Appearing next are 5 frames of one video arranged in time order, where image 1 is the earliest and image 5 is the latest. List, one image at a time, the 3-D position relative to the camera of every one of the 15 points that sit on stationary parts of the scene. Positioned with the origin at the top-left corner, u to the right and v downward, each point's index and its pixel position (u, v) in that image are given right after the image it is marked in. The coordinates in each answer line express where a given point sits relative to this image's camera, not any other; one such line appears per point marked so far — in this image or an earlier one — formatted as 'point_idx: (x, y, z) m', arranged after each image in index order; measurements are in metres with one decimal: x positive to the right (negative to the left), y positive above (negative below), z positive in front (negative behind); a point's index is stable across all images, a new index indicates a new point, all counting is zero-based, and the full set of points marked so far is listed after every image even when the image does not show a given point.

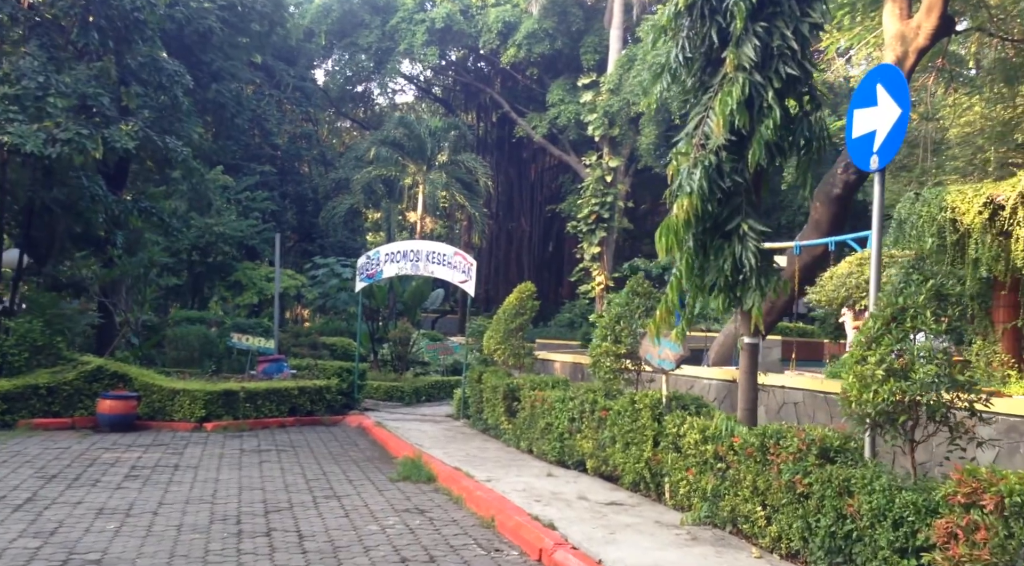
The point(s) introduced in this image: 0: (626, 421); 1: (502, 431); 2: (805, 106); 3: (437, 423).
0: (+1.0, -1.3, +7.9) m
1: (-0.1, -2.0, +11.6) m
2: (+2.2, +1.3, +6.4) m
3: (-1.2, -2.2, +13.7) m
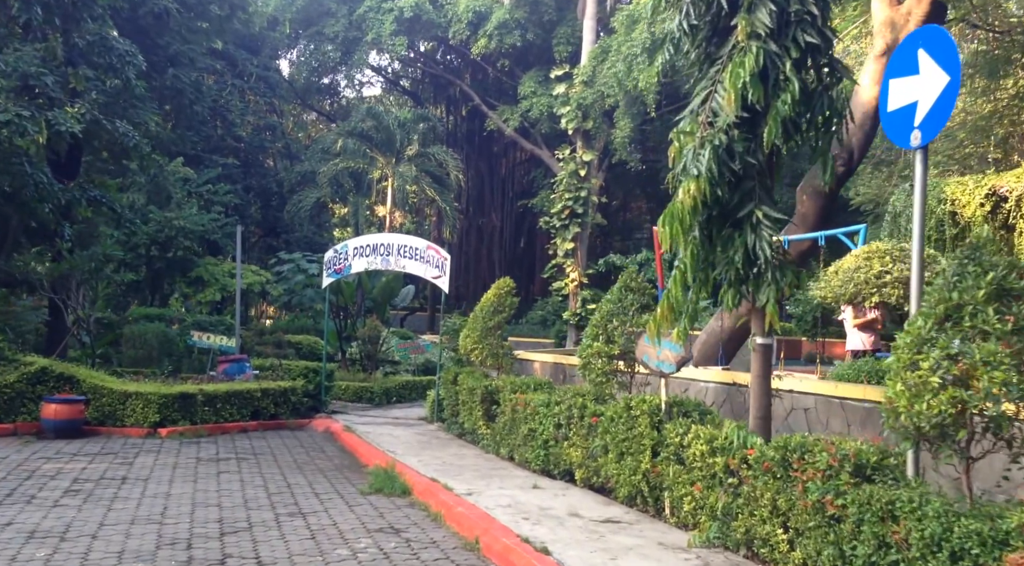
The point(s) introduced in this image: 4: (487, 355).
0: (+0.9, -1.2, +7.2) m
1: (-0.4, -1.9, +10.9) m
2: (+2.1, +1.4, +5.8) m
3: (-1.5, -2.1, +12.9) m
4: (-0.3, -1.0, +11.4) m
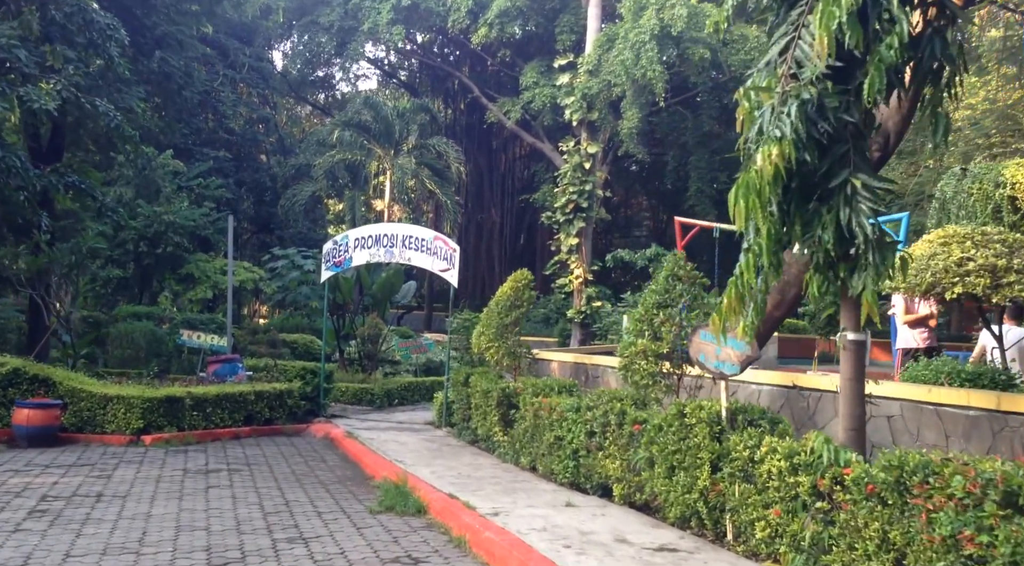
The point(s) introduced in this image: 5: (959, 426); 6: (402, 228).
0: (+1.2, -1.1, +6.3) m
1: (-0.2, -1.9, +10.0) m
2: (+2.3, +1.5, +4.8) m
3: (-1.3, -2.0, +11.9) m
4: (-0.1, -0.9, +10.5) m
5: (+2.8, -0.9, +5.4) m
6: (-1.6, +0.8, +12.8) m
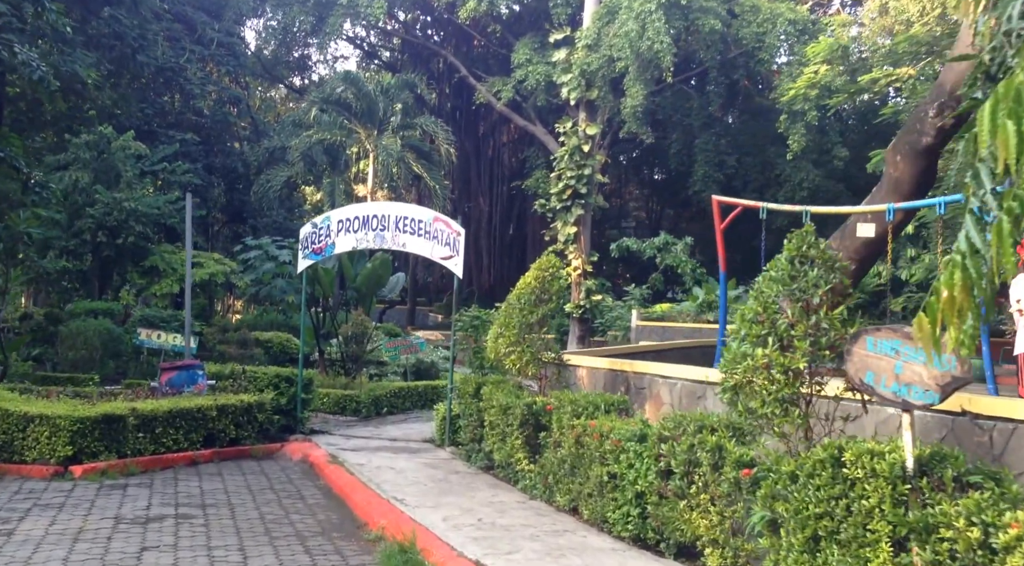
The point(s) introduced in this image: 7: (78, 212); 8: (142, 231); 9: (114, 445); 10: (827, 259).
0: (+1.5, -1.1, +4.3) m
1: (+0.1, -1.7, +7.9) m
2: (+2.7, +1.5, +2.8) m
3: (-1.1, -1.9, +9.9) m
4: (+0.1, -0.8, +8.4) m
5: (+3.2, -0.8, +3.4) m
6: (-1.5, +0.9, +10.7) m
7: (-8.7, +1.4, +17.5) m
8: (-7.7, +1.1, +17.9) m
9: (-4.0, -1.6, +8.8) m
10: (+1.7, +0.1, +4.6) m
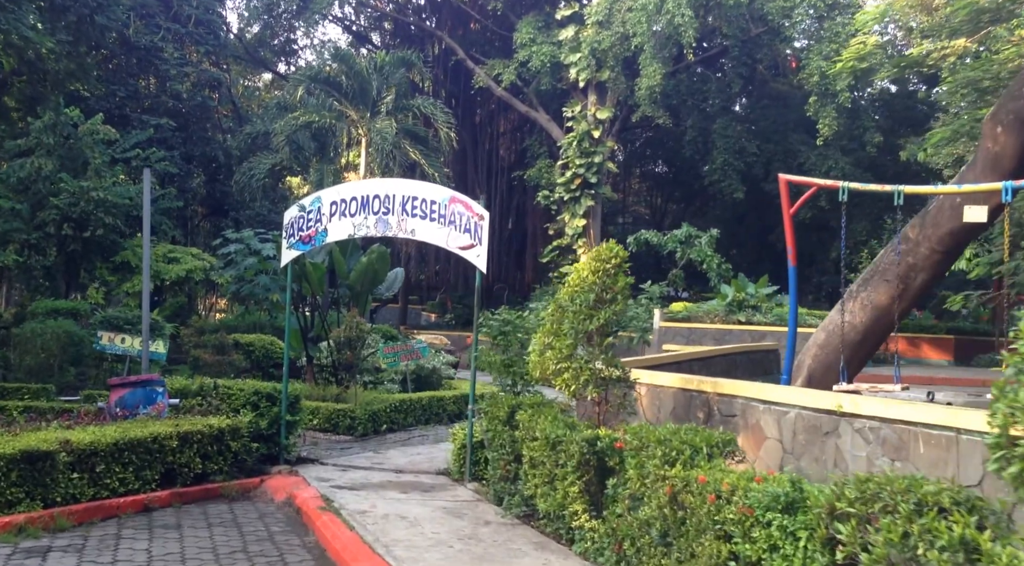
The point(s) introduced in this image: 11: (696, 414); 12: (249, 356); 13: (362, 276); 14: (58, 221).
0: (+1.9, -1.0, +2.3) m
1: (+0.4, -1.7, +5.9) m
2: (+3.2, +1.5, +0.8) m
3: (-0.8, -1.9, +7.9) m
4: (+0.5, -0.7, +6.4) m
5: (+3.6, -0.8, +1.5) m
6: (-1.1, +1.0, +8.7) m
7: (-8.5, +1.5, +15.4) m
8: (-7.5, +1.2, +15.7) m
9: (-3.7, -1.6, +6.7) m
10: (+2.1, +0.2, +2.6) m
11: (+1.5, -0.9, +6.5) m
12: (-4.7, -1.3, +15.5) m
13: (-2.5, +0.1, +14.5) m
14: (-8.3, +1.2, +15.3) m
